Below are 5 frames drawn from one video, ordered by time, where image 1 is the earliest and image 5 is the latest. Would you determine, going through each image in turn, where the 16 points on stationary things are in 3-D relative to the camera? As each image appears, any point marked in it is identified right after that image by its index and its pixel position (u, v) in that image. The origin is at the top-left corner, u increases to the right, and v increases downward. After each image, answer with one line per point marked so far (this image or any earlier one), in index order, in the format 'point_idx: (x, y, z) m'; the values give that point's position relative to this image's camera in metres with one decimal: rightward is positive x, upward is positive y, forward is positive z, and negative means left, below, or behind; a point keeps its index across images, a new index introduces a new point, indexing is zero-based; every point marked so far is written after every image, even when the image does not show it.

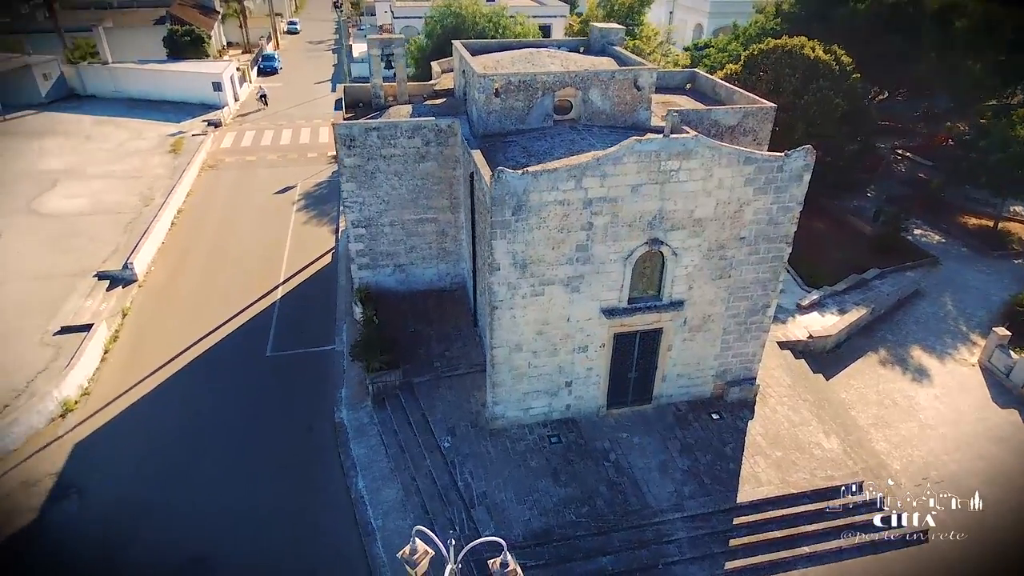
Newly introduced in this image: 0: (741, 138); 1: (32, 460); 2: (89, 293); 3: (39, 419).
0: (+6.9, +4.5, +19.0) m
1: (-11.0, -3.9, +14.4) m
2: (-13.1, -0.2, +19.5) m
3: (-11.3, -3.1, +15.1) m
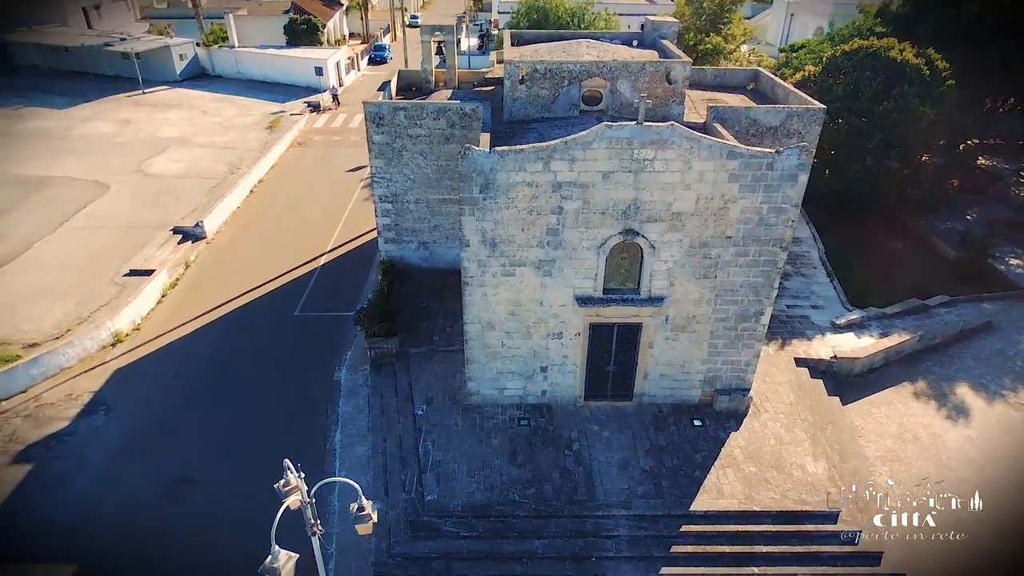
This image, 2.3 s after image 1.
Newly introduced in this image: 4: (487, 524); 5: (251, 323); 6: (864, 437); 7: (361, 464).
0: (+7.8, +4.2, +17.9) m
1: (-11.4, -2.4, +16.6) m
2: (-12.2, +1.5, +22.0) m
3: (-11.6, -1.5, +17.3) m
4: (-0.5, -4.5, +12.1) m
5: (-7.8, -1.0, +18.8) m
6: (+8.3, -3.5, +14.8) m
7: (-3.3, -3.9, +13.8) m
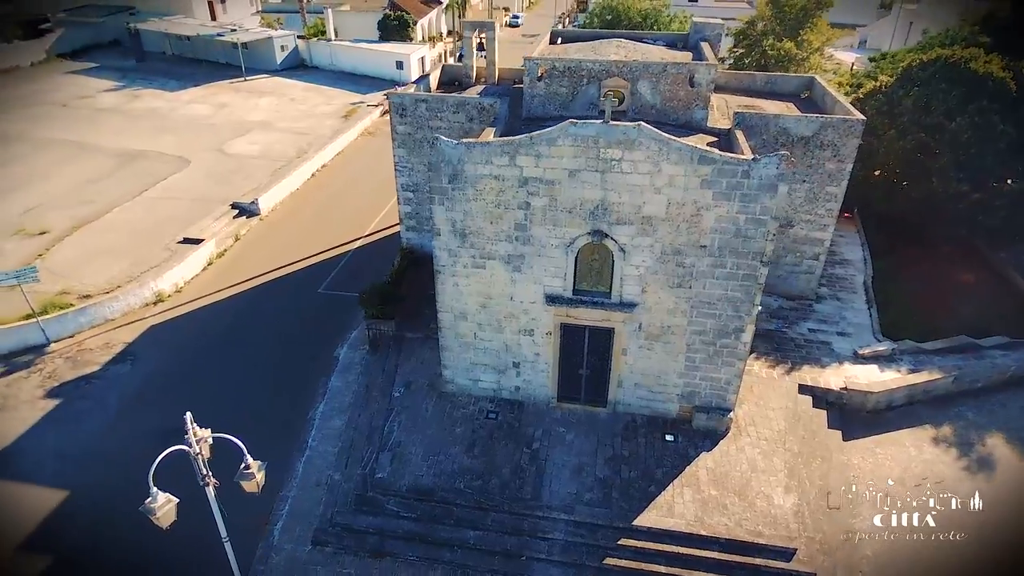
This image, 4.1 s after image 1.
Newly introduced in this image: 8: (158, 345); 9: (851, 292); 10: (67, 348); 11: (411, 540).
0: (+8.1, +3.6, +16.7) m
1: (-11.5, -1.2, +18.4) m
2: (-11.1, +2.7, +23.9) m
3: (-11.5, -0.4, +19.2) m
4: (-1.7, -4.3, +12.4) m
5: (-7.5, -0.2, +20.0) m
6: (+7.5, -4.1, +13.6) m
7: (-4.1, -3.4, +14.5) m
8: (-10.0, -1.6, +17.9) m
9: (+10.4, -0.1, +19.3) m
10: (-12.5, -1.7, +17.7) m
11: (-1.9, -4.8, +12.0) m
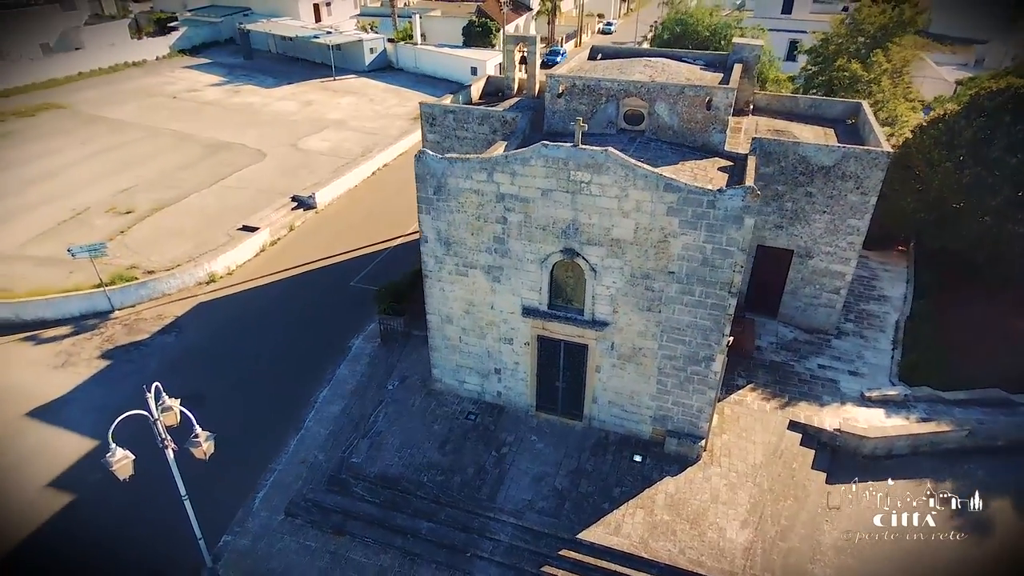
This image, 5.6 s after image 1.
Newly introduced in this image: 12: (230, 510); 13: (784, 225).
0: (+8.4, +2.7, +16.1) m
1: (-11.1, -0.5, +20.6) m
2: (-9.7, +3.3, +25.9) m
3: (-10.9, +0.3, +21.4) m
4: (-2.5, -4.4, +13.2) m
5: (-6.8, +0.1, +21.7) m
6: (+6.6, -4.9, +13.1) m
7: (-4.6, -3.3, +15.7) m
8: (-9.8, -1.0, +19.9) m
9: (+10.7, -1.2, +18.3) m
10: (-12.2, -0.9, +20.0) m
11: (-2.9, -4.8, +12.9) m
12: (-6.1, -4.8, +13.5) m
13: (+7.4, +1.7, +17.1) m
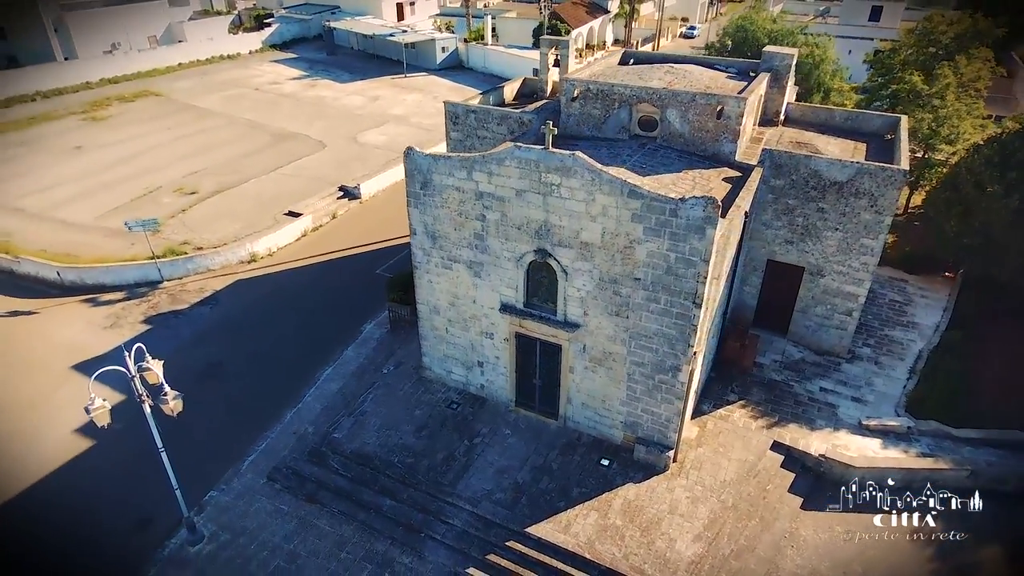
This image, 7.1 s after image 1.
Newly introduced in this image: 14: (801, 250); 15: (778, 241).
0: (+8.4, +2.1, +15.4) m
1: (-10.6, +0.3, +22.4) m
2: (-8.2, +4.0, +27.5) m
3: (-10.3, +1.1, +23.1) m
4: (-3.3, -4.1, +14.0) m
5: (-6.2, +0.6, +22.9) m
6: (+5.7, -5.3, +12.7) m
7: (-5.0, -2.9, +16.7) m
8: (-9.4, -0.3, +21.5) m
9: (+10.6, -1.9, +17.4) m
10: (-11.8, 0.0, +21.9) m
11: (-3.7, -4.5, +13.7) m
12: (-6.8, -4.2, +14.7) m
13: (+7.4, +1.3, +16.5) m
14: (+7.6, +1.0, +16.6) m
15: (+7.1, +1.3, +16.7) m
